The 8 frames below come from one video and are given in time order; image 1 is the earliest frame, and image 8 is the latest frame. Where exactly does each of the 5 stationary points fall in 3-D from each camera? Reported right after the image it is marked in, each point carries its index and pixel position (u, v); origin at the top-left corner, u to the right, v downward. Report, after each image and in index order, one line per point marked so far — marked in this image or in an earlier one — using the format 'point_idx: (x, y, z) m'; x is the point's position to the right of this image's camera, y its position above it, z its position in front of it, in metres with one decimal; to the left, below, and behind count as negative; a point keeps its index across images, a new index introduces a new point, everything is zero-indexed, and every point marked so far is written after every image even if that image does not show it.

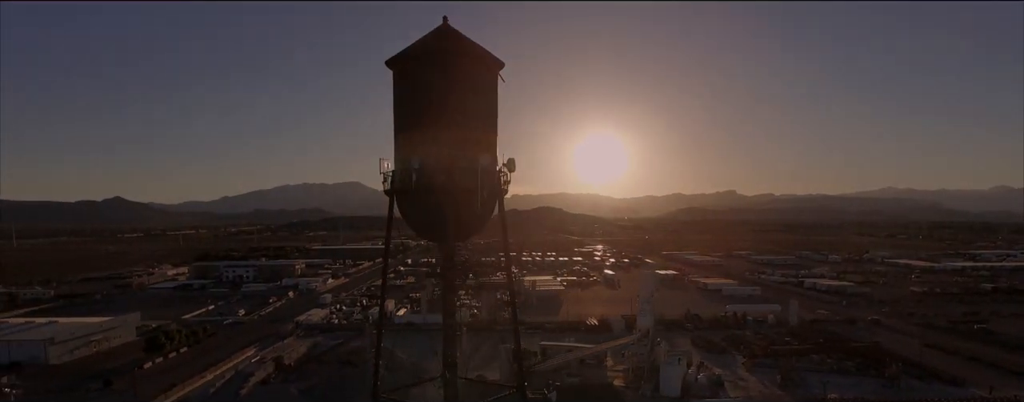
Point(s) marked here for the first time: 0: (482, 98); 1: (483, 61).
0: (-0.3, +0.8, +5.1) m
1: (-0.3, +1.0, +5.1) m
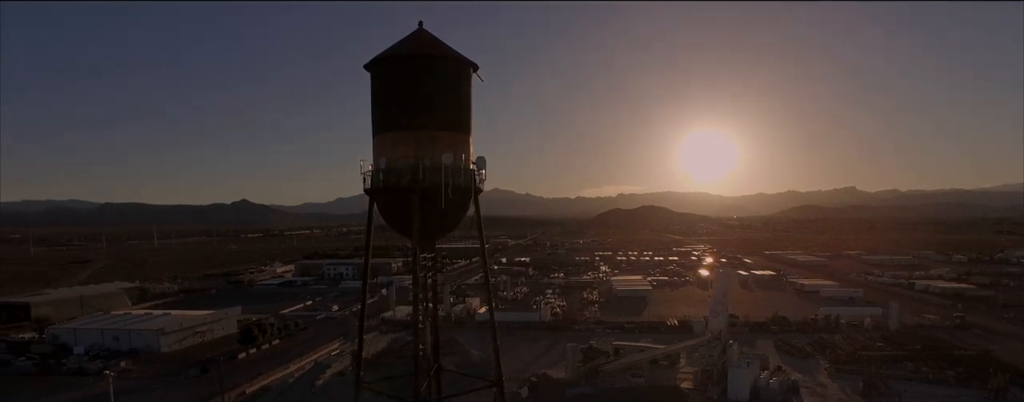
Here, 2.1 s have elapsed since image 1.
0: (-0.5, +0.8, +5.2) m
1: (-0.5, +1.1, +5.3) m
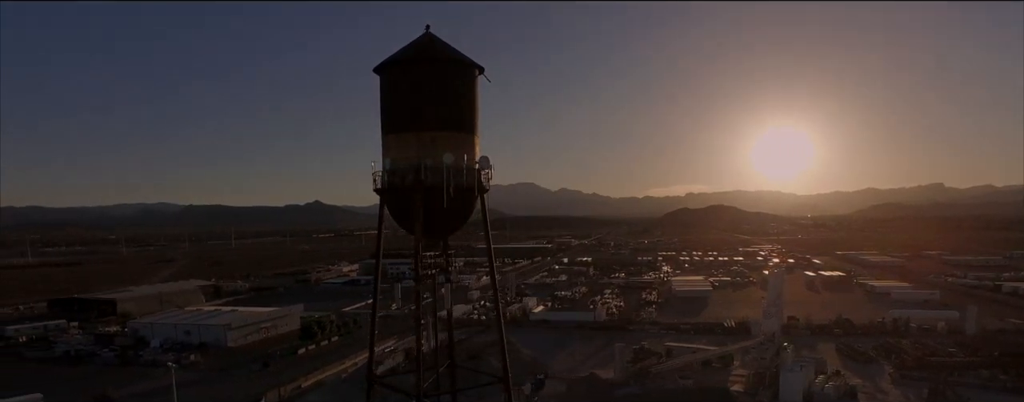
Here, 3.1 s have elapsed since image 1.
0: (-0.5, +0.8, +5.3) m
1: (-0.4, +1.1, +5.4) m
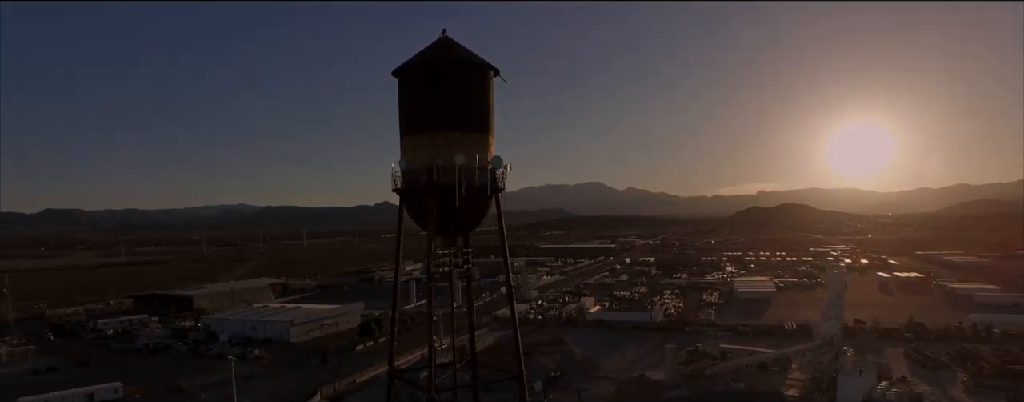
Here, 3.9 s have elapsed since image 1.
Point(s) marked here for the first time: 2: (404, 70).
0: (-0.4, +0.8, +5.4) m
1: (-0.3, +1.1, +5.5) m
2: (-0.9, +1.1, +5.5) m
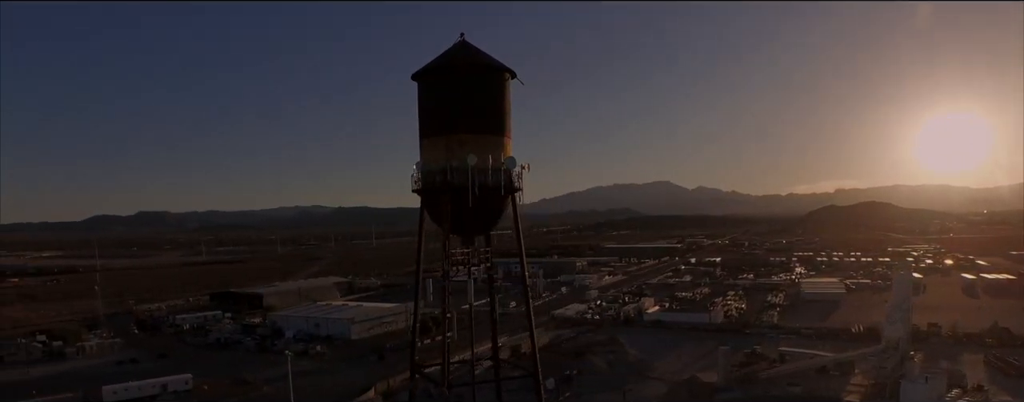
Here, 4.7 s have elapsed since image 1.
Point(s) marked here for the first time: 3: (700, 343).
0: (-0.2, +0.8, +5.5) m
1: (-0.2, +1.1, +5.6) m
2: (-0.7, +1.1, +5.7) m
3: (+5.0, -3.8, +18.2) m
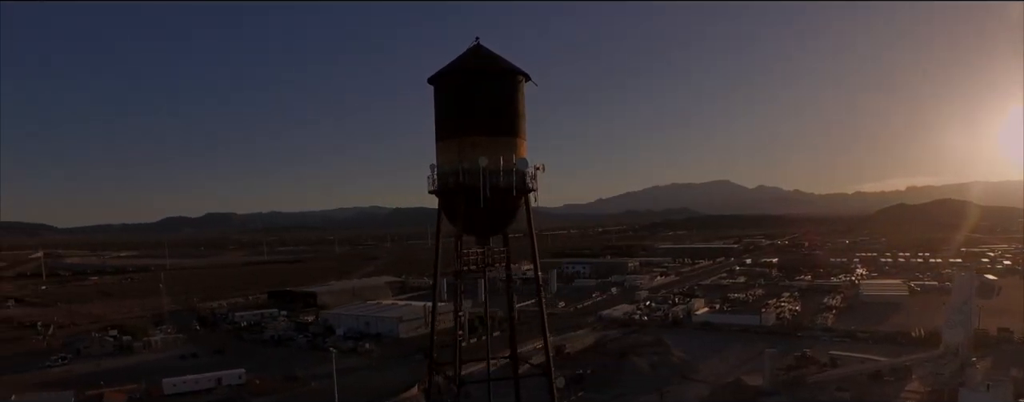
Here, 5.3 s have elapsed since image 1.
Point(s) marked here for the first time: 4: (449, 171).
0: (-0.1, +0.8, +5.6) m
1: (-0.1, +1.1, +5.6) m
2: (-0.6, +1.1, +5.8) m
3: (+6.1, -3.8, +17.8) m
4: (-0.5, +0.2, +5.6) m
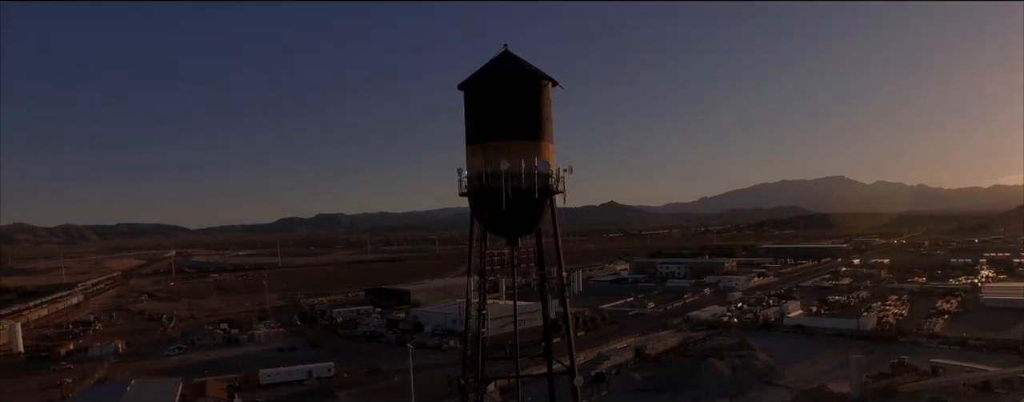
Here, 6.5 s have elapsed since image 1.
0: (+0.1, +0.8, +5.7) m
1: (+0.1, +1.0, +5.8) m
2: (-0.4, +1.0, +6.0) m
3: (+8.1, -3.7, +16.9) m
4: (-0.3, +0.2, +5.7) m
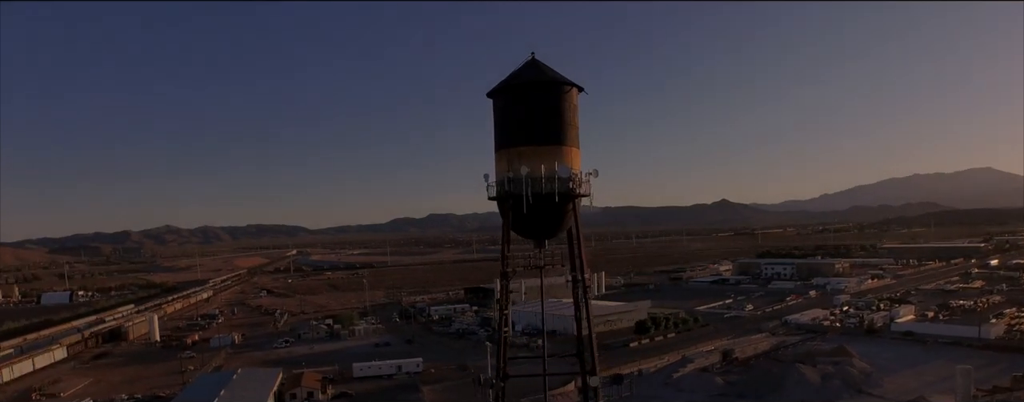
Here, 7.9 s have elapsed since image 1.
0: (+0.3, +0.7, +5.8) m
1: (+0.3, +1.0, +5.9) m
2: (-0.1, +1.0, +6.2) m
3: (+10.1, -3.6, +15.6) m
4: (-0.1, +0.2, +5.9) m
